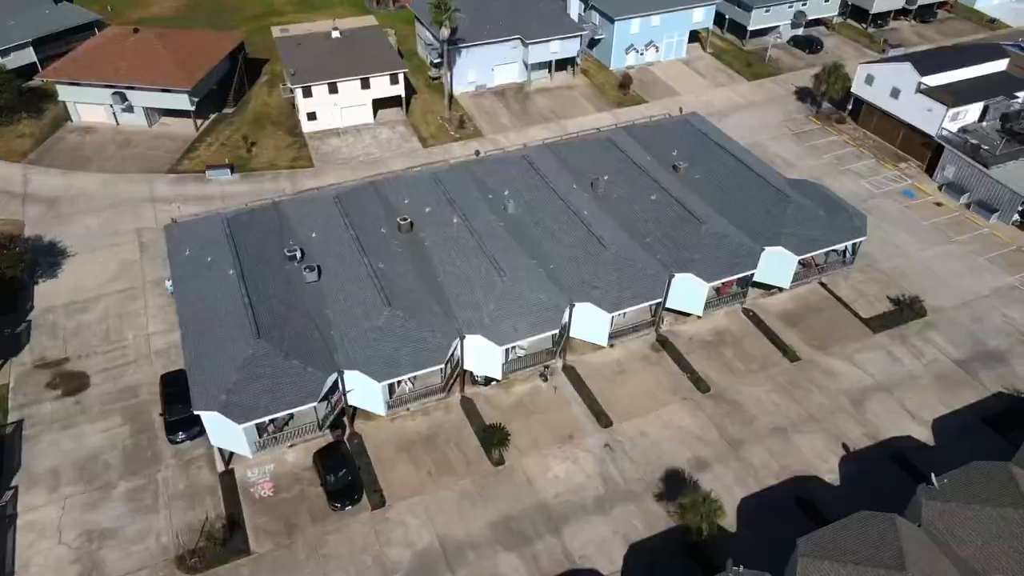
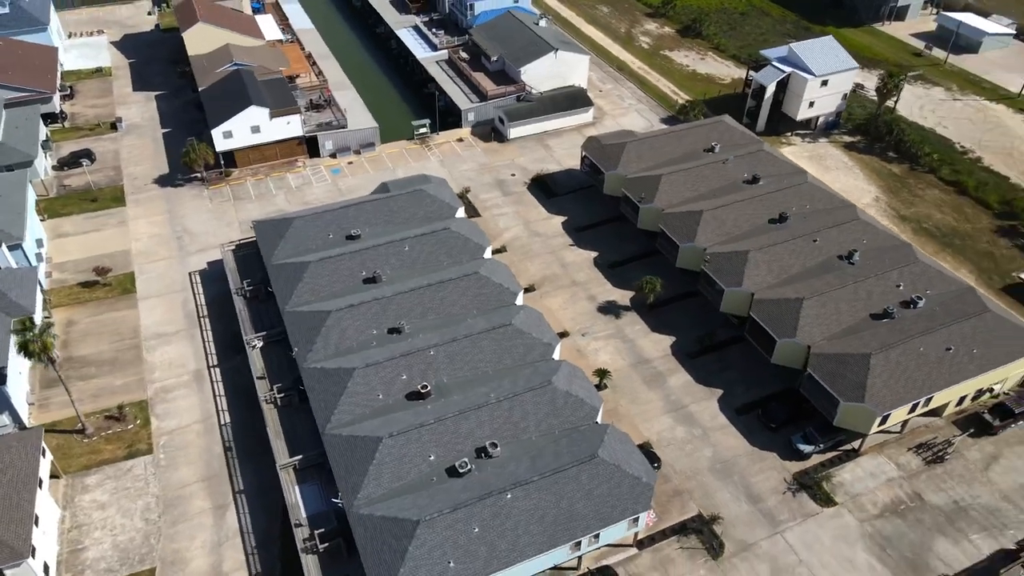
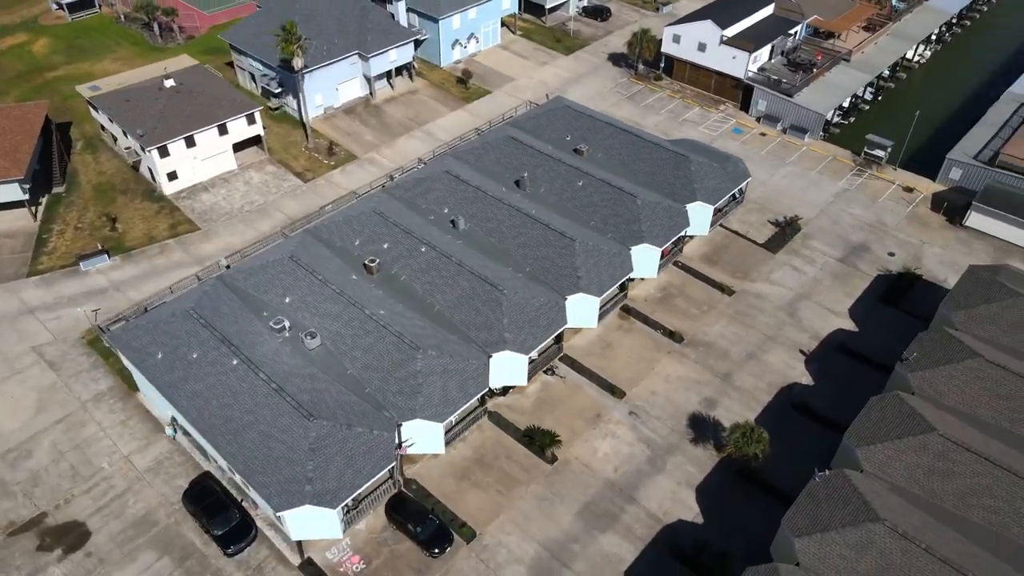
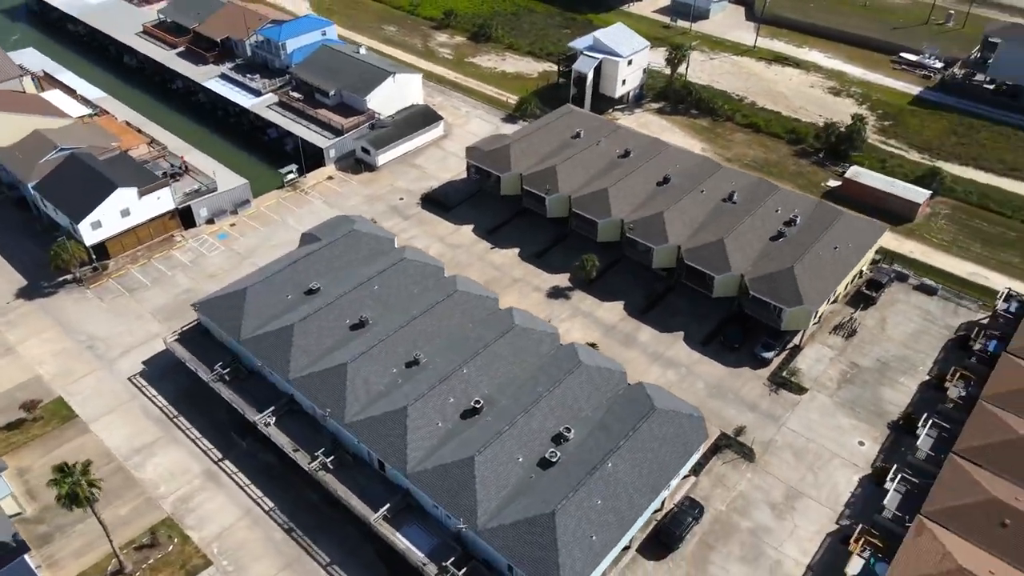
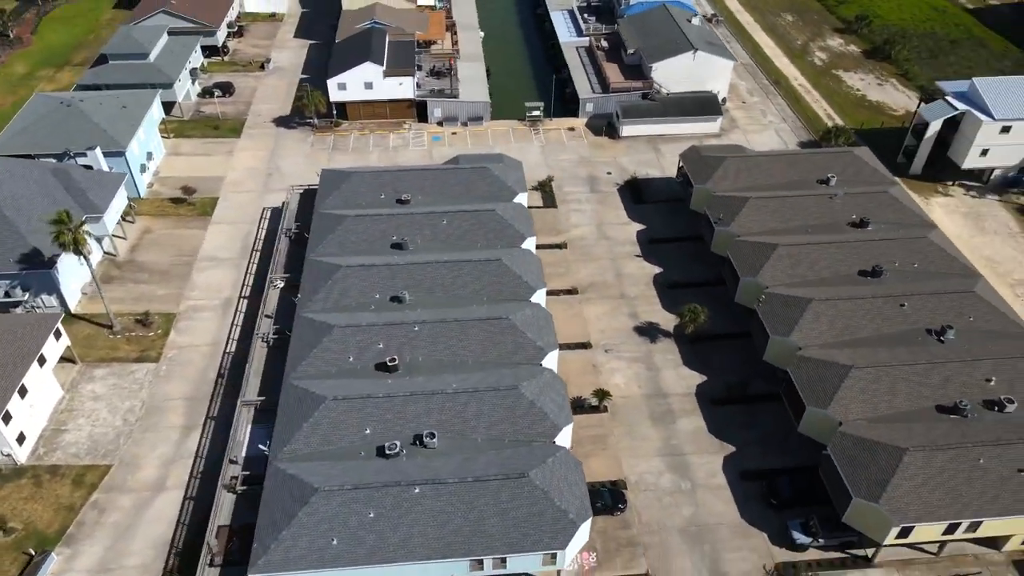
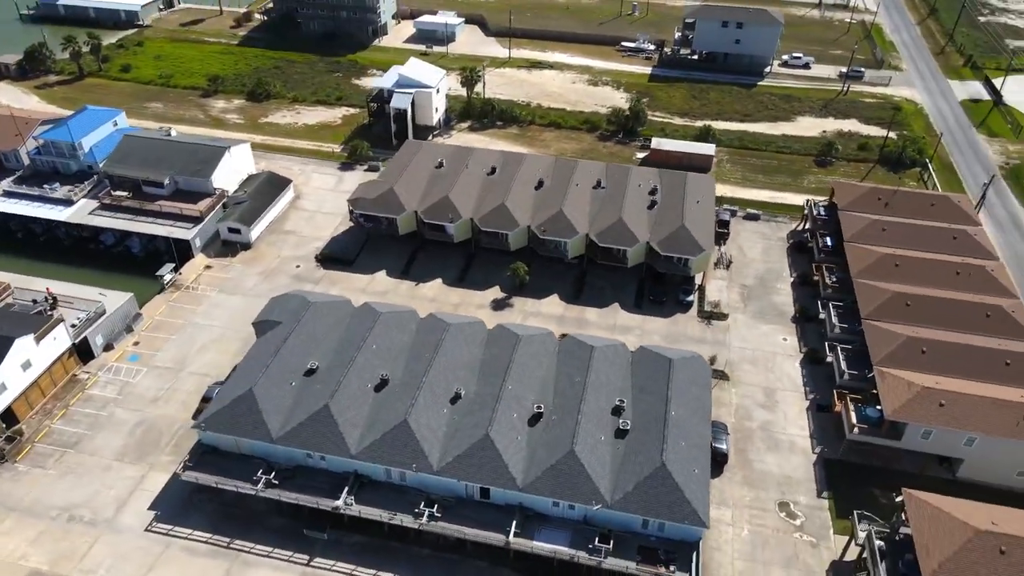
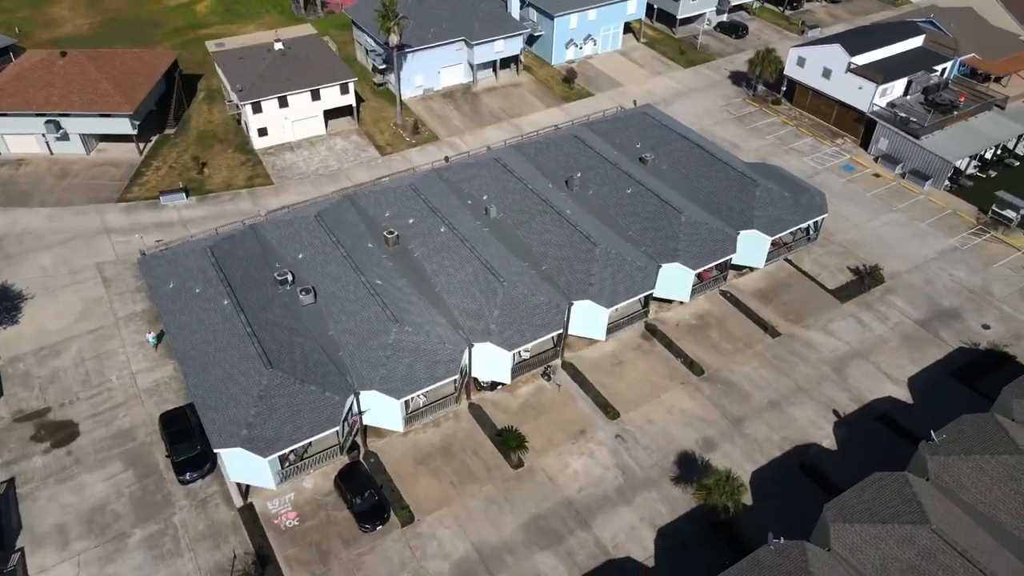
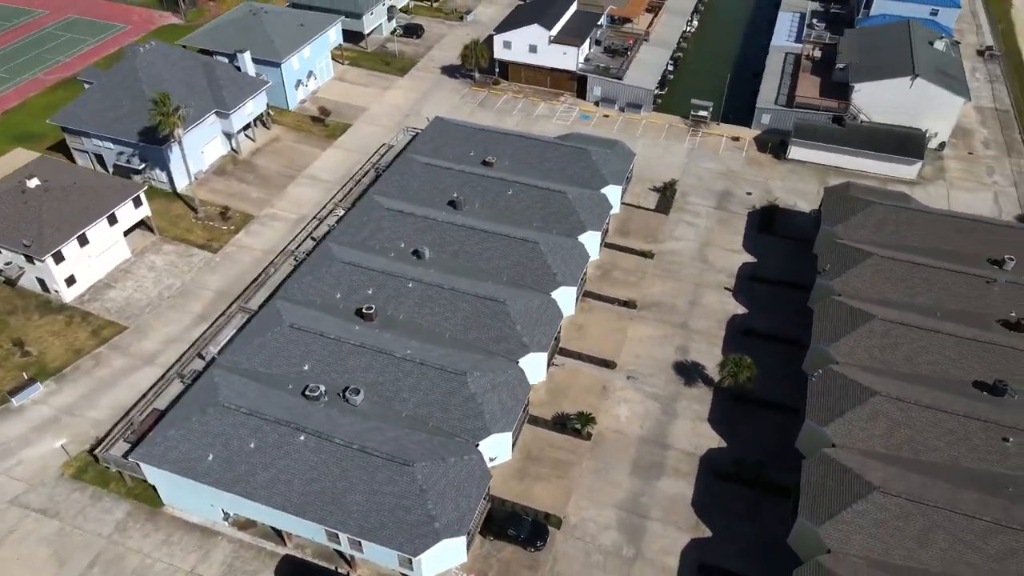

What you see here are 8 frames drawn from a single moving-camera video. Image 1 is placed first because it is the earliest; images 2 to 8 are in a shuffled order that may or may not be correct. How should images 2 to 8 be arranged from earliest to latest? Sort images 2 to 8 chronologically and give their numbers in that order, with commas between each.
7, 3, 8, 5, 2, 4, 6
